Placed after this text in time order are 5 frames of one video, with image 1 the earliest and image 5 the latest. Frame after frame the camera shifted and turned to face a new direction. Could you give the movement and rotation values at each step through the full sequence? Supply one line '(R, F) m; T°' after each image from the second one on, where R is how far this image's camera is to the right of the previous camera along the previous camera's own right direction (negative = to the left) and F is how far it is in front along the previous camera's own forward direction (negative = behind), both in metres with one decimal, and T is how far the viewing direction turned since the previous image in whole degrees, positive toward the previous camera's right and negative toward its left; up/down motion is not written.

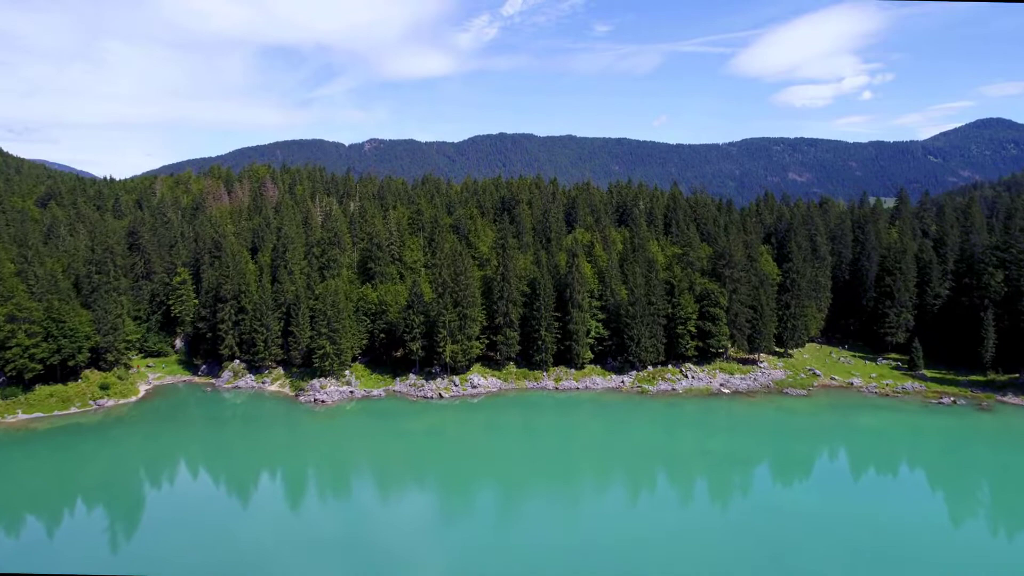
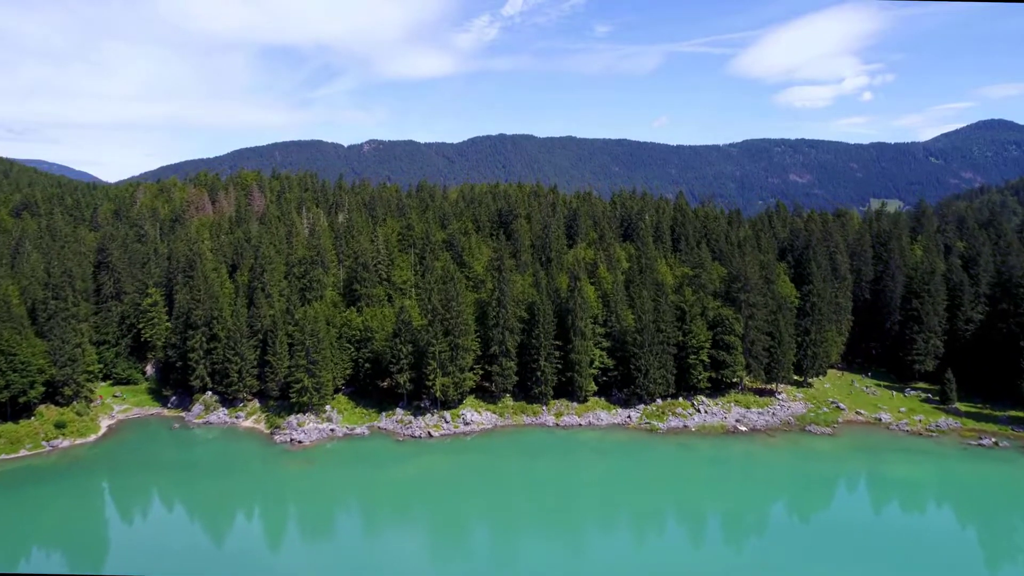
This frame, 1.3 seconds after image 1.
(+0.3, +5.8) m; 0°
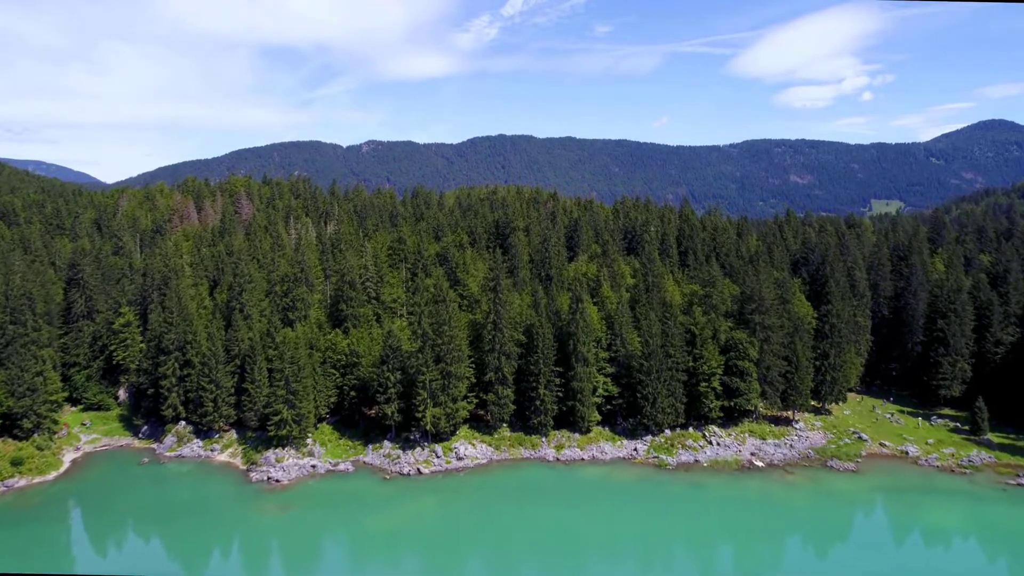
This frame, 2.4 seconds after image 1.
(+0.3, +4.7) m; 0°
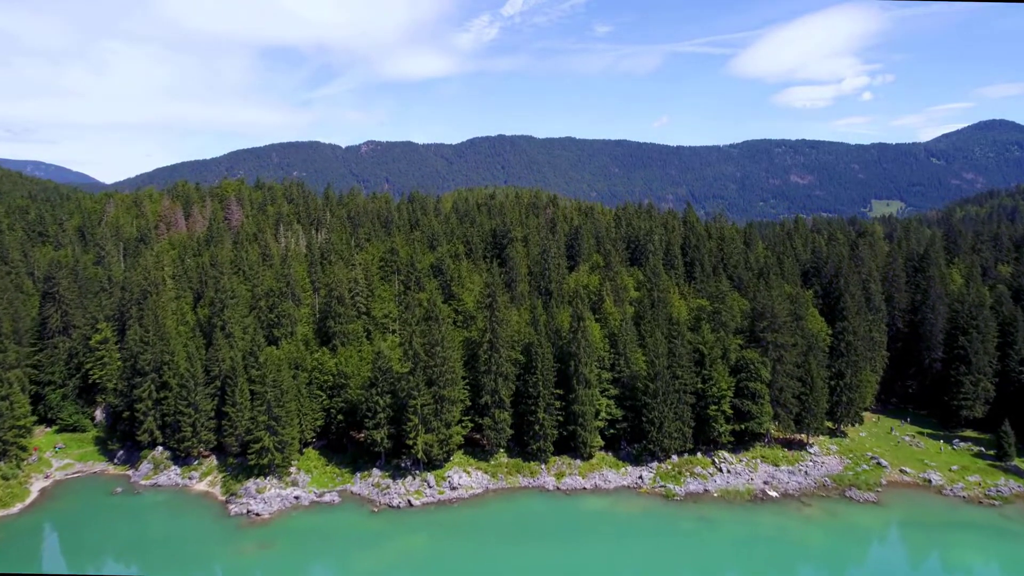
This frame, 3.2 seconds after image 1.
(+0.2, +3.6) m; 0°
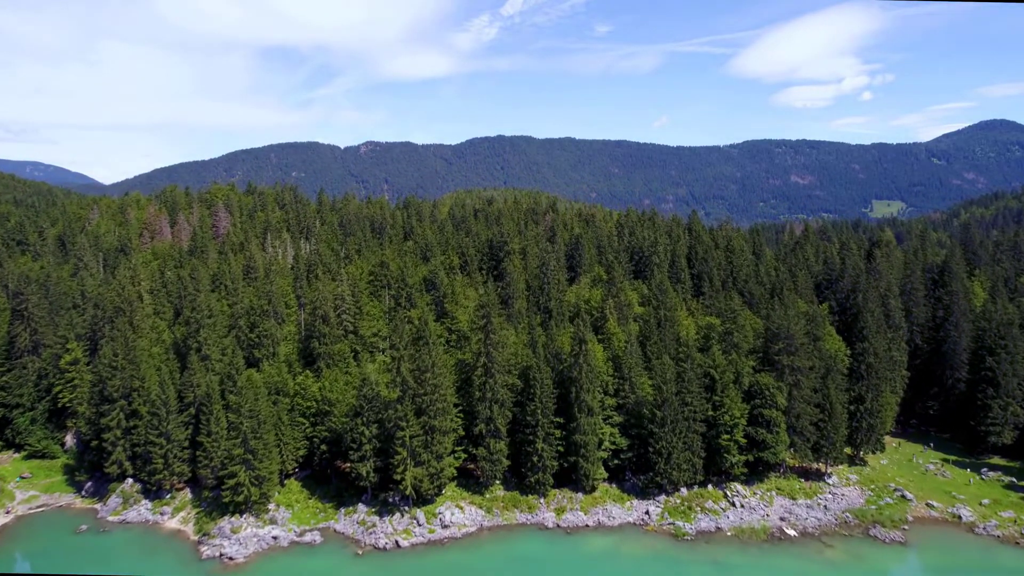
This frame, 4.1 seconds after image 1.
(+0.3, +4.0) m; 0°
